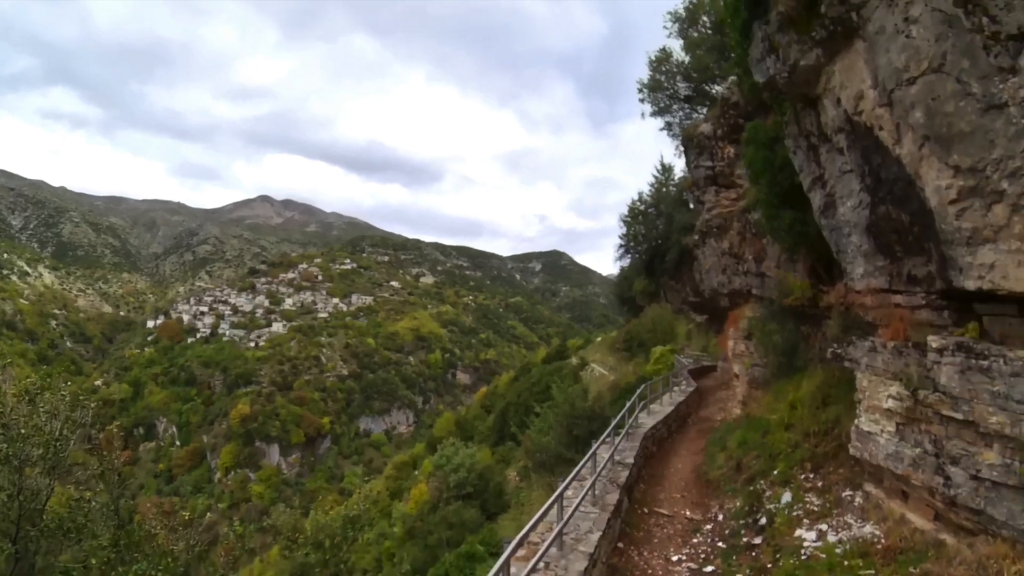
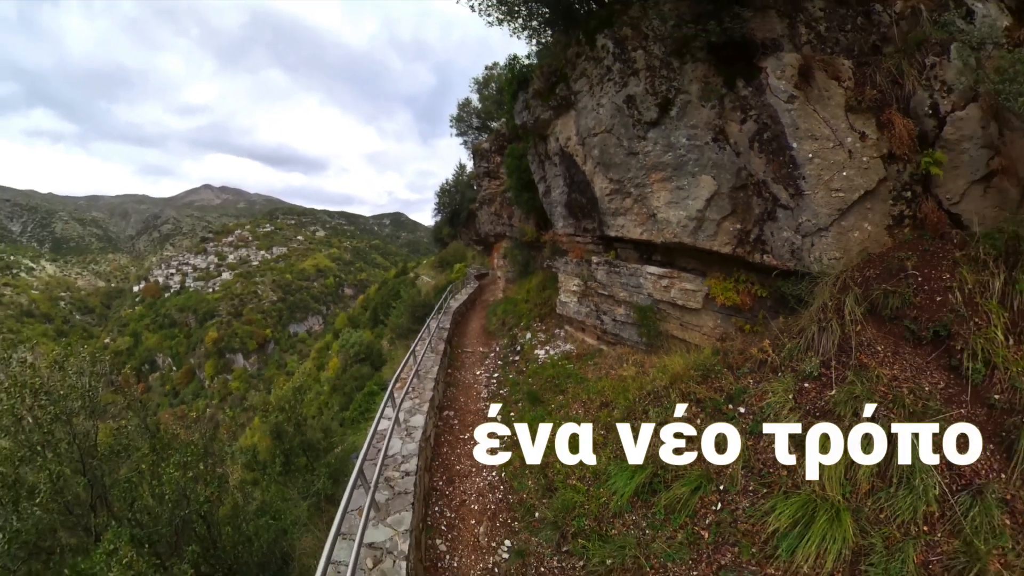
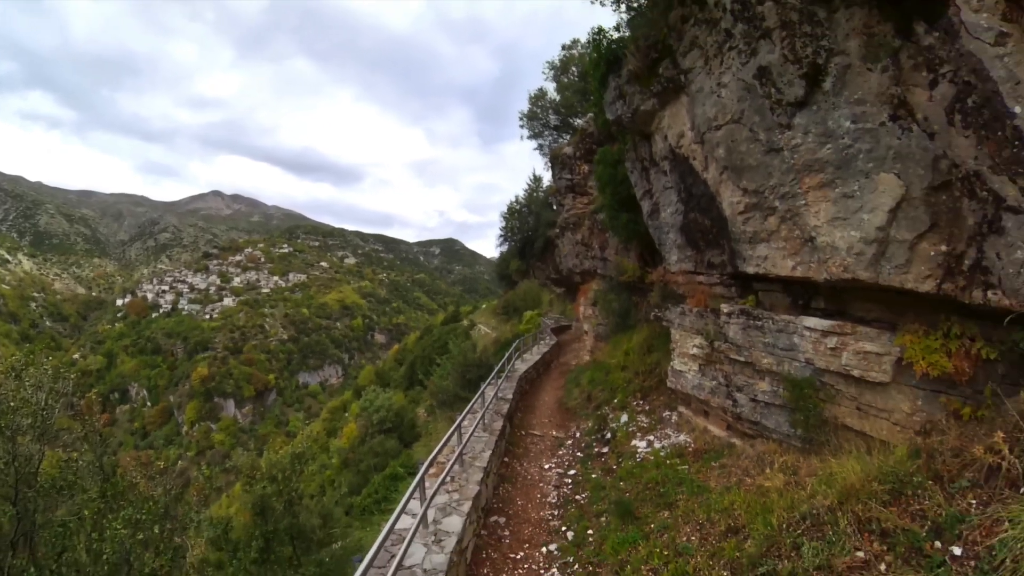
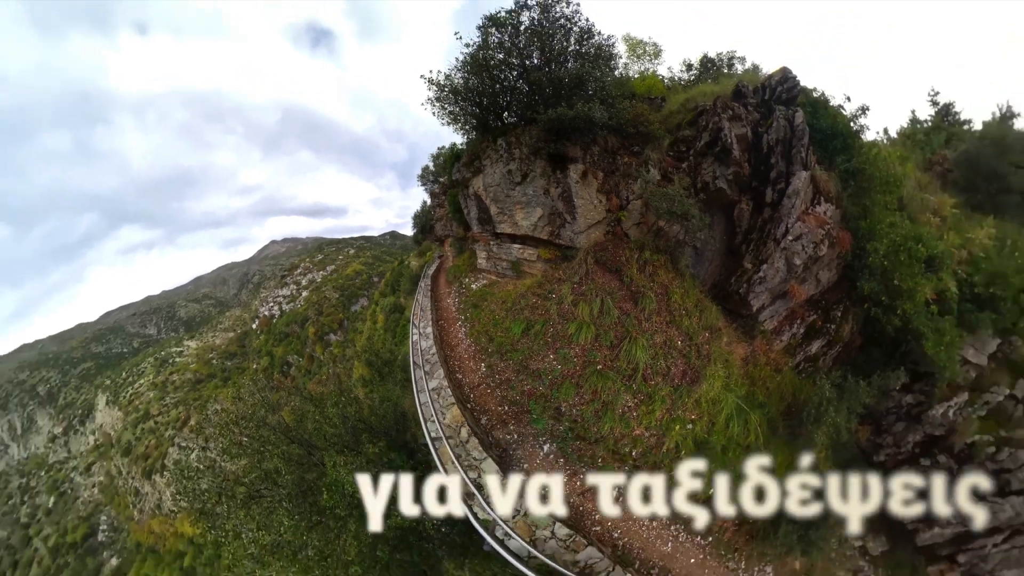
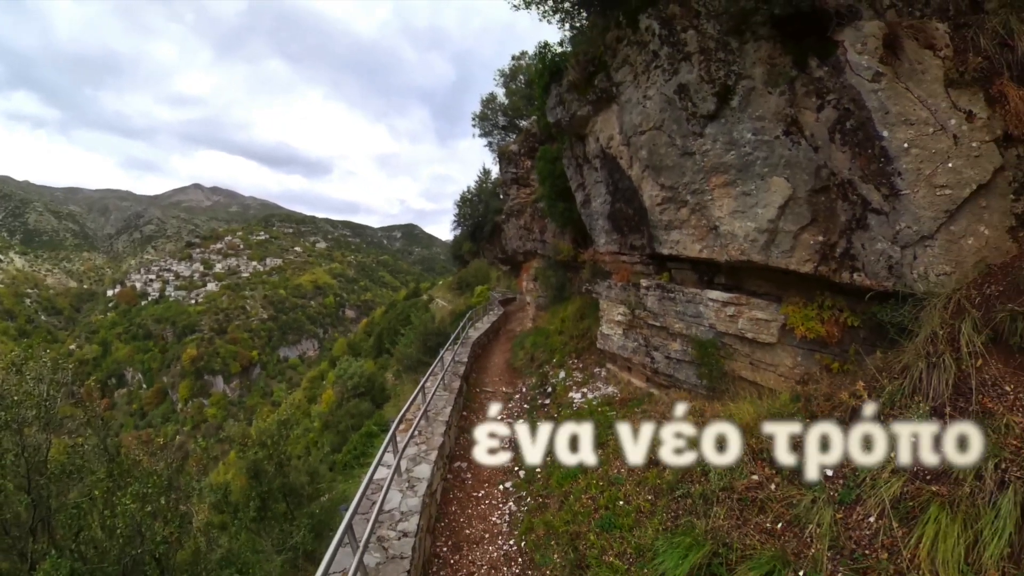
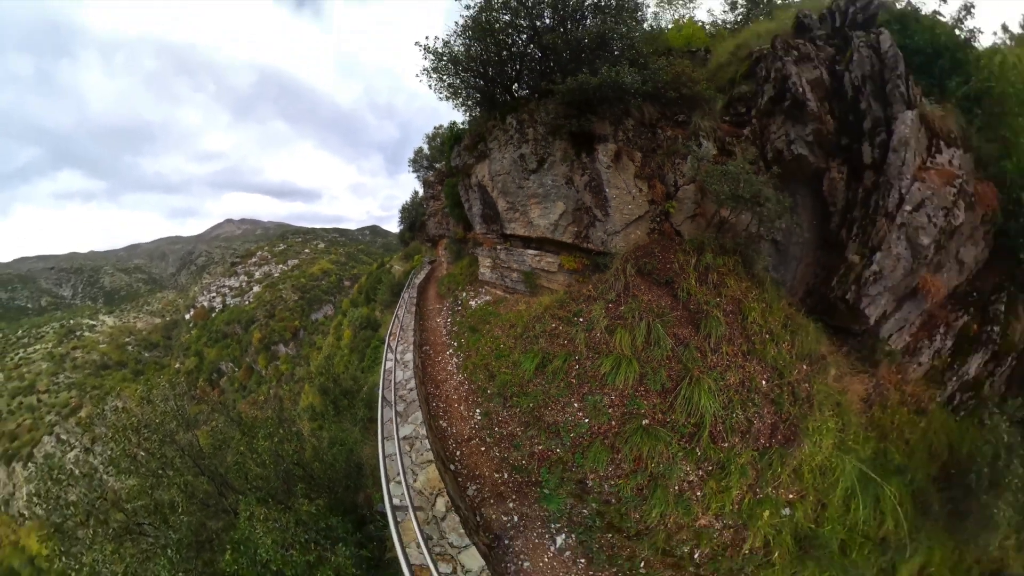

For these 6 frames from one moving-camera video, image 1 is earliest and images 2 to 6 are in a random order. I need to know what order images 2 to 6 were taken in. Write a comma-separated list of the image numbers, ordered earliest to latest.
3, 5, 2, 6, 4
